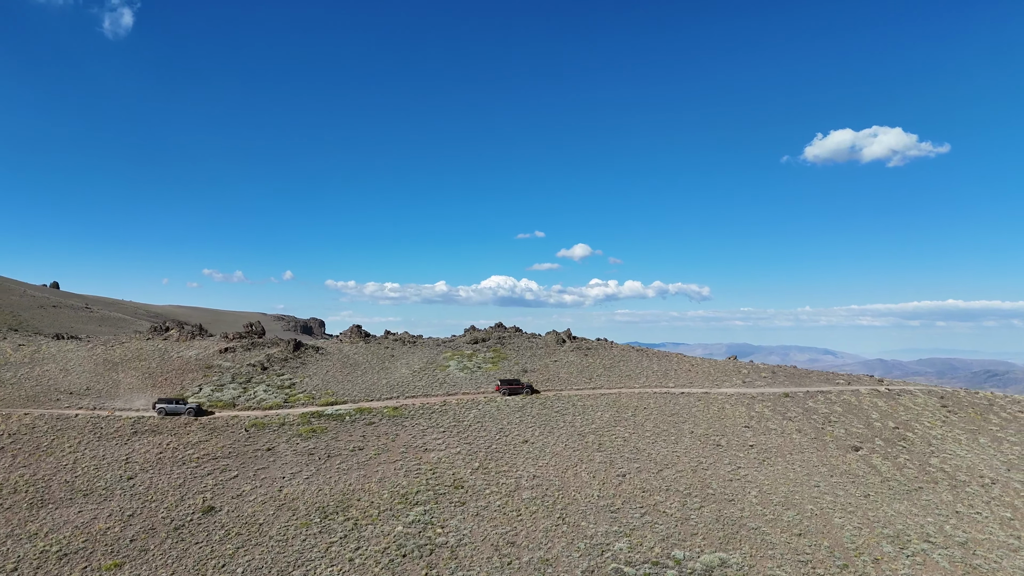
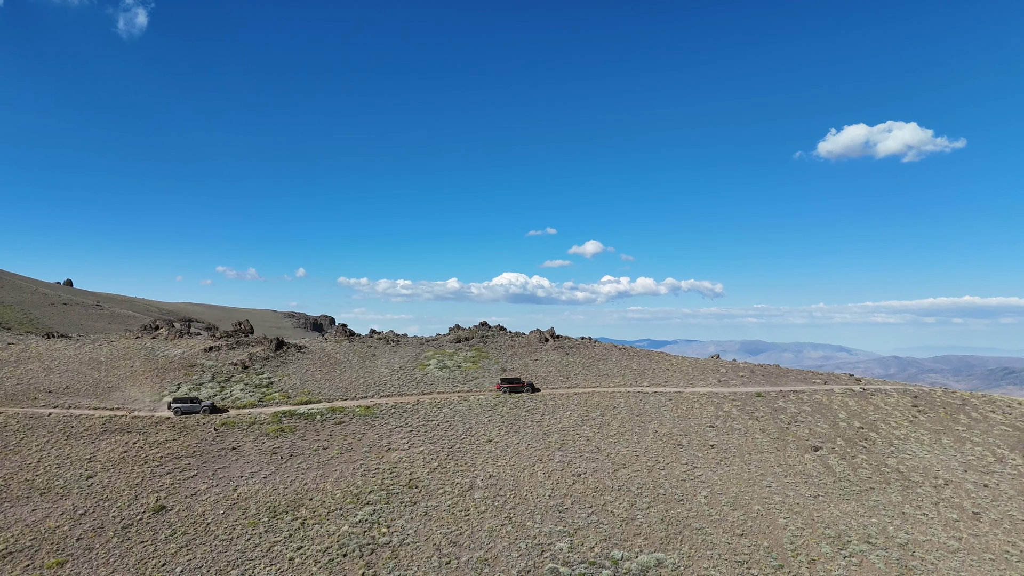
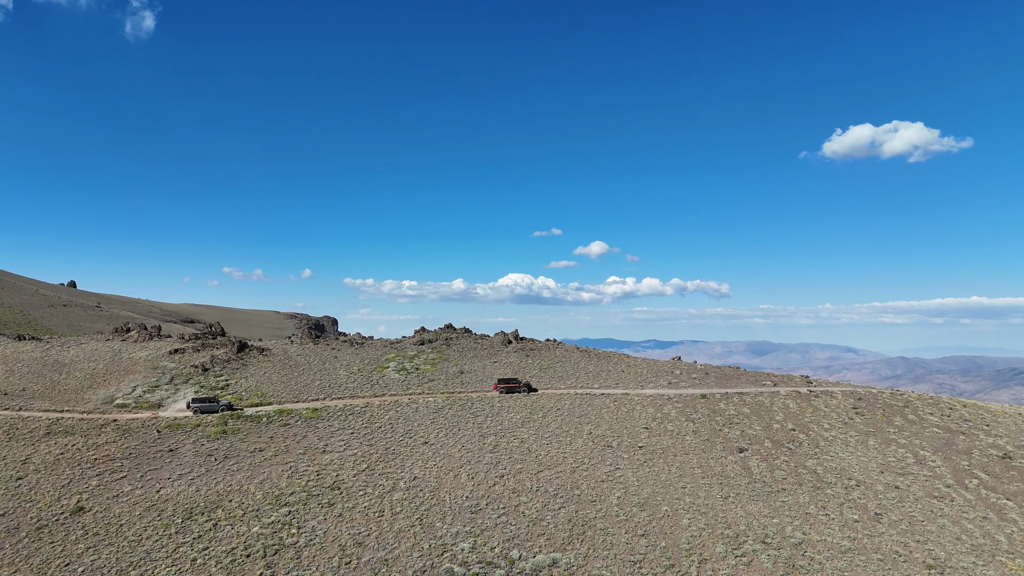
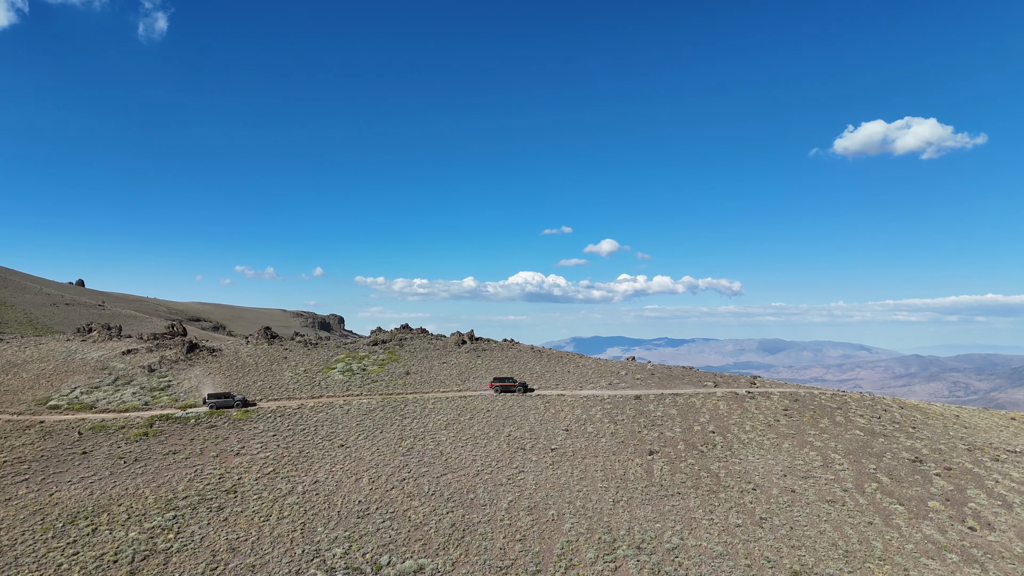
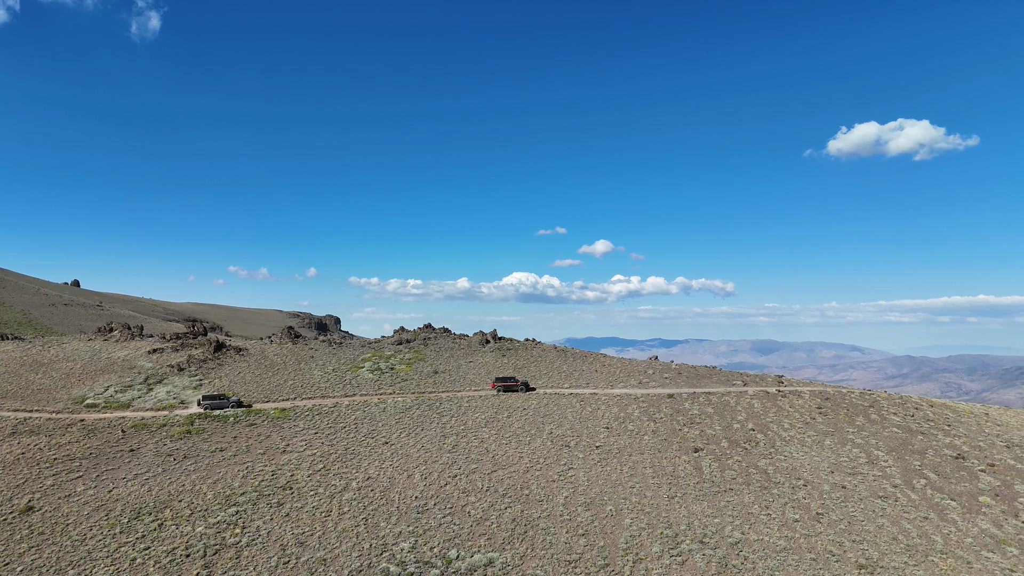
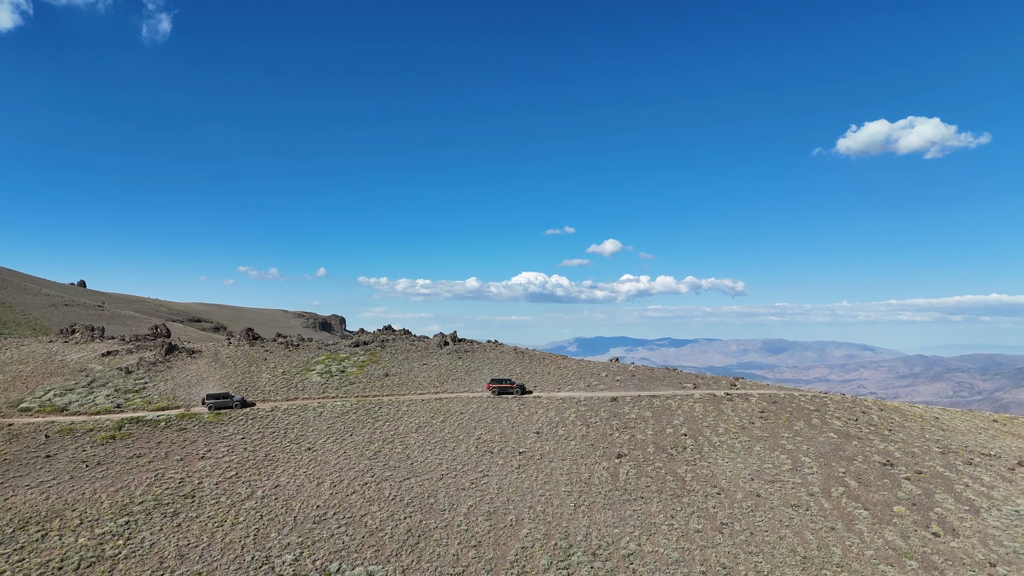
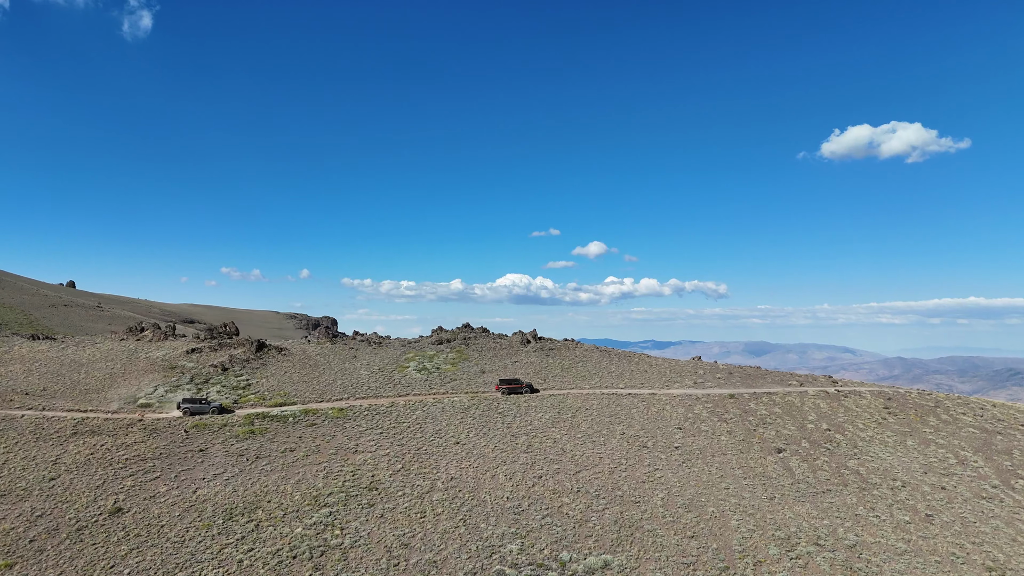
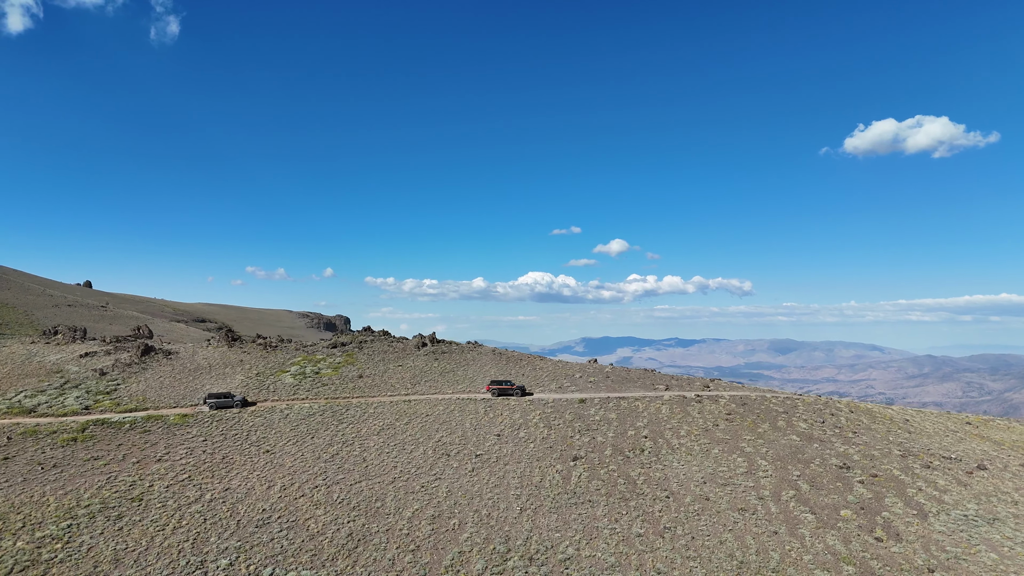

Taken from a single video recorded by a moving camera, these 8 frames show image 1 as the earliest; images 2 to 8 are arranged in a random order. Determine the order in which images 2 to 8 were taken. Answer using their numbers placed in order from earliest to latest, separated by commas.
2, 7, 3, 5, 4, 6, 8
